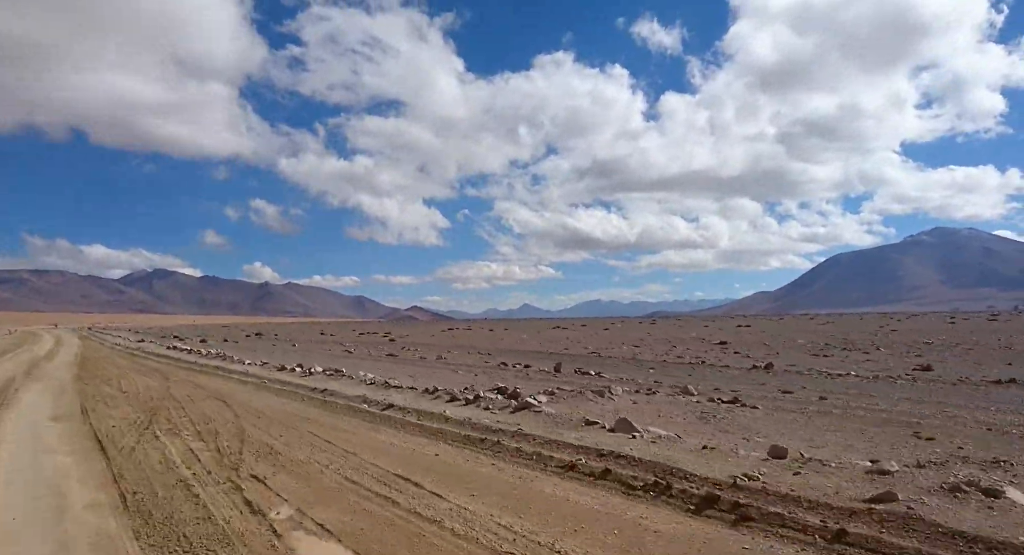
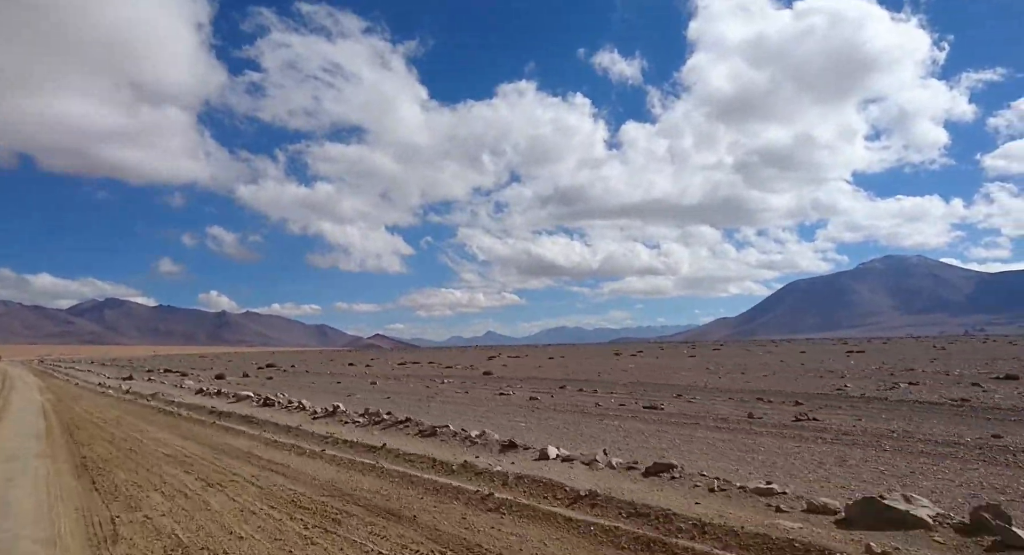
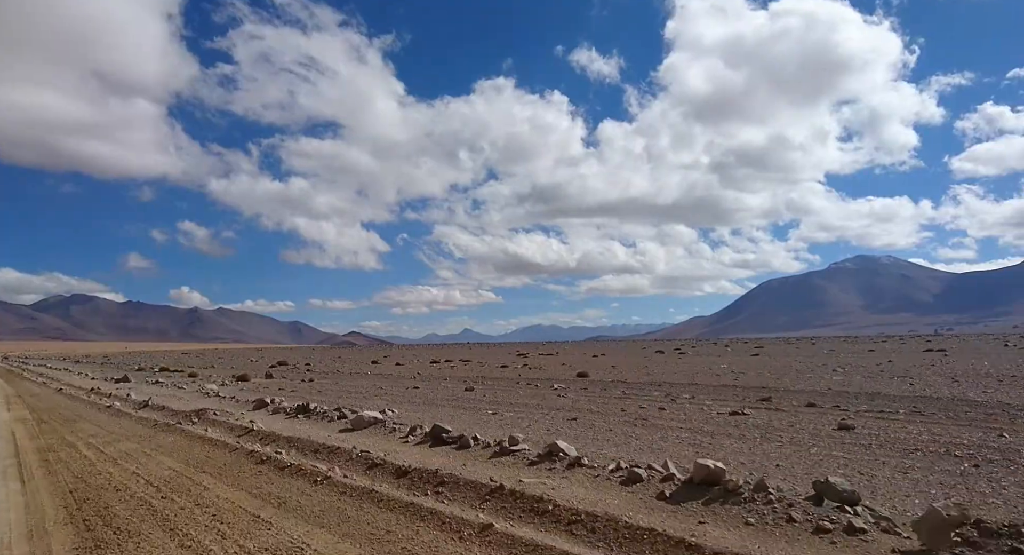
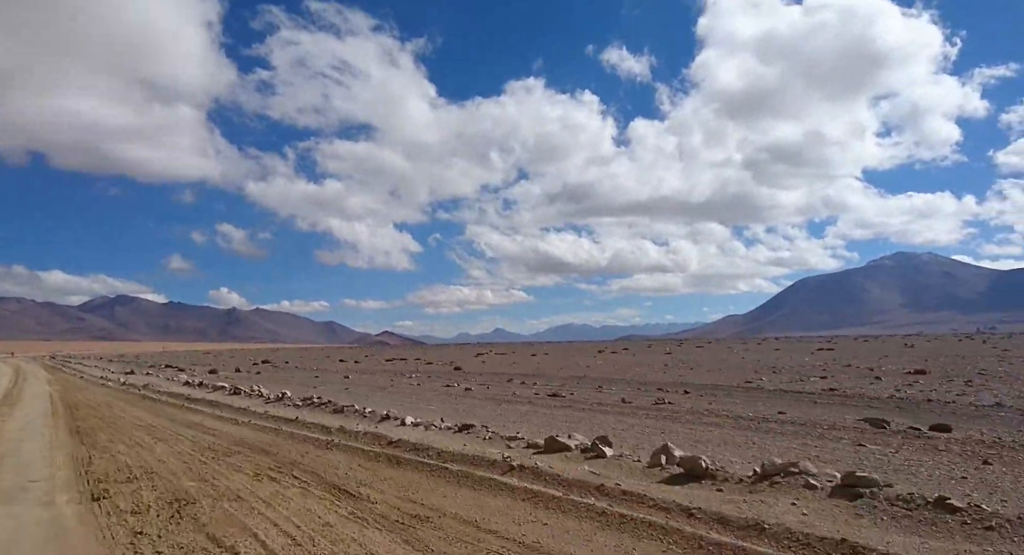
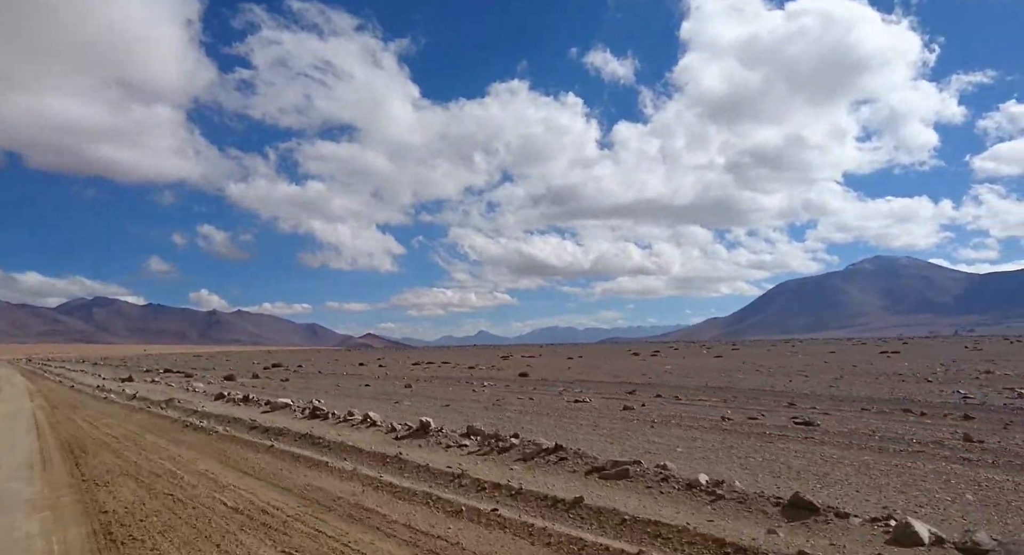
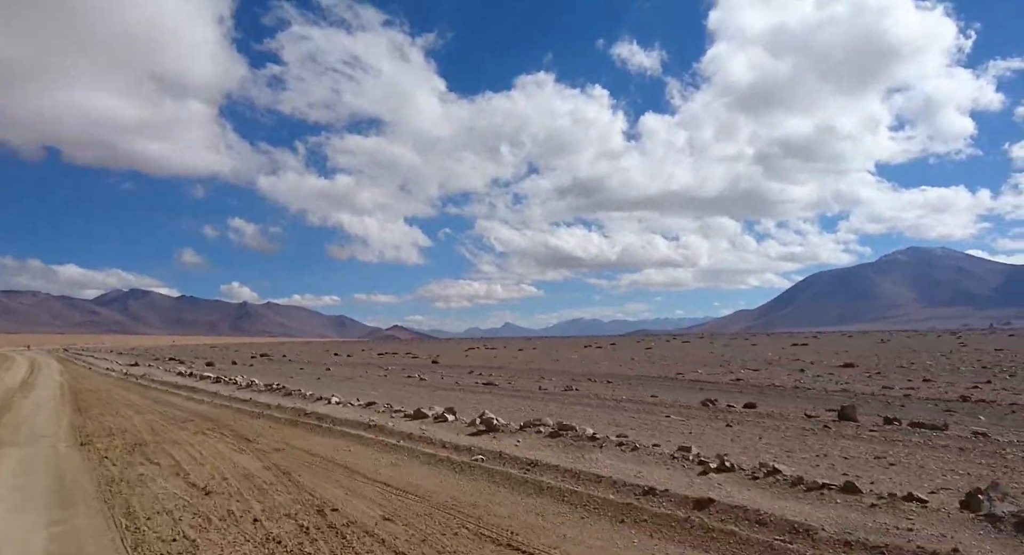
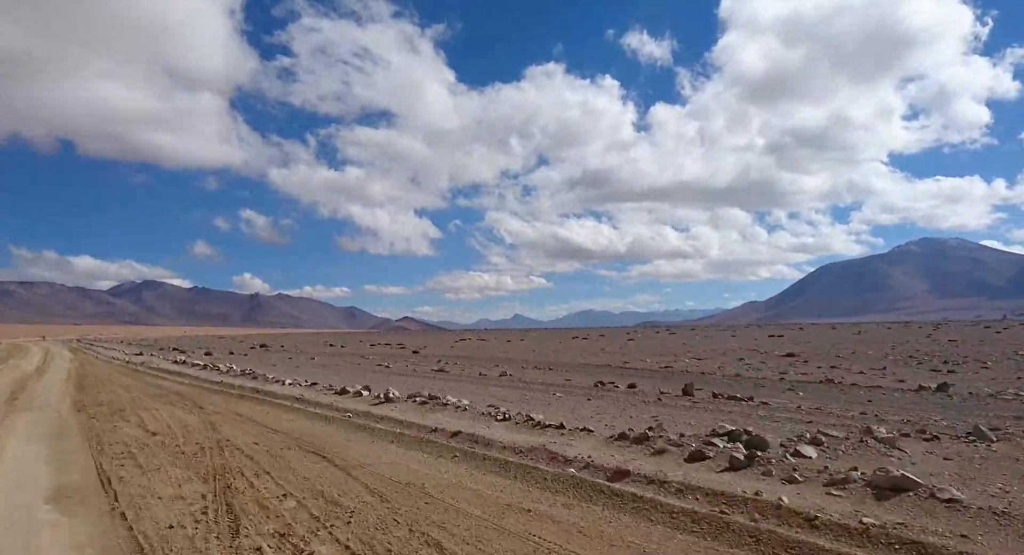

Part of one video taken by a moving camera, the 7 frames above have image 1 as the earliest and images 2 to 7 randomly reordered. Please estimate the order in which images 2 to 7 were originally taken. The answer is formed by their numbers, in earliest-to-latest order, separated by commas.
7, 6, 4, 2, 5, 3
